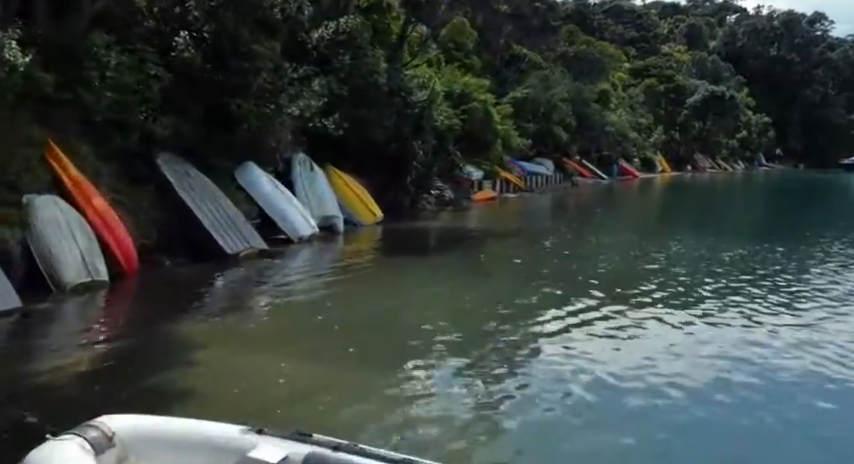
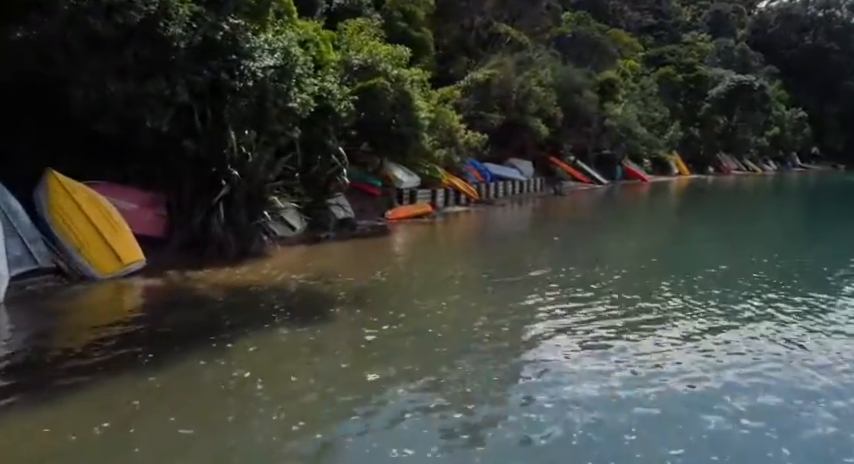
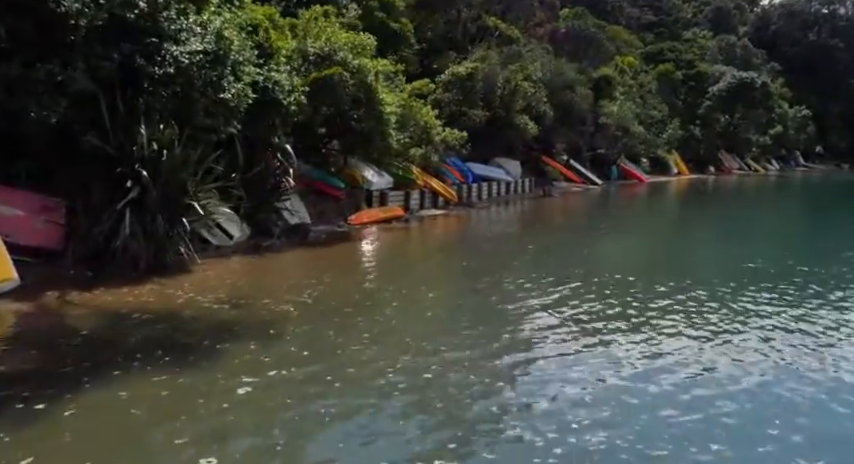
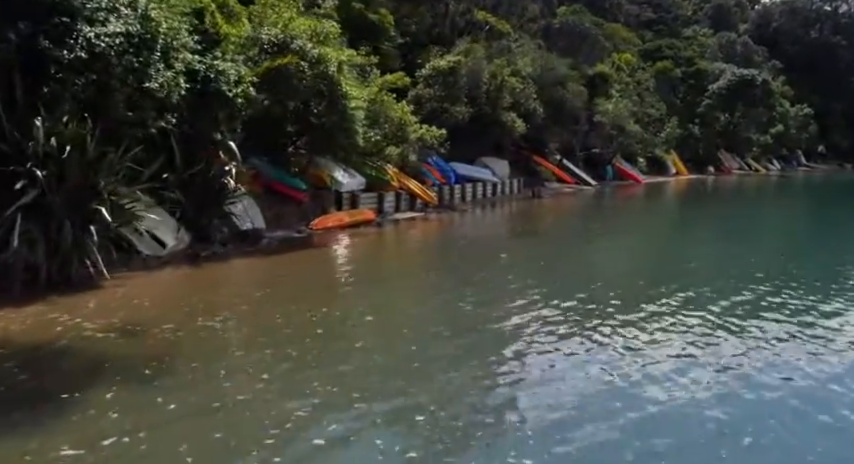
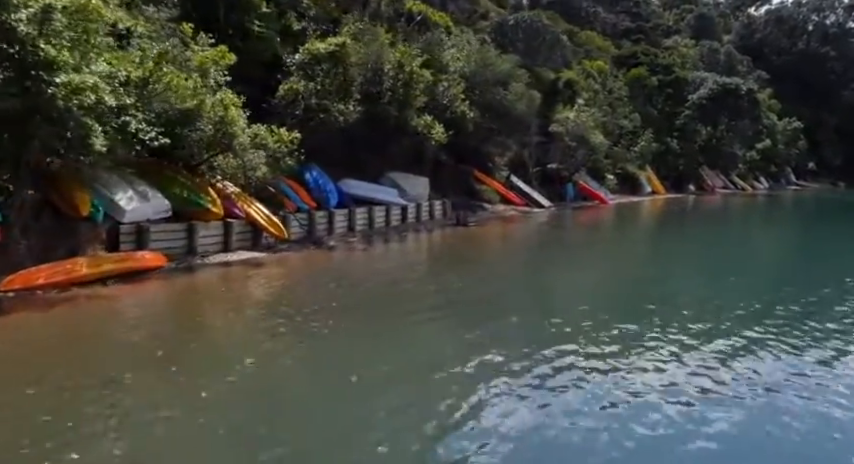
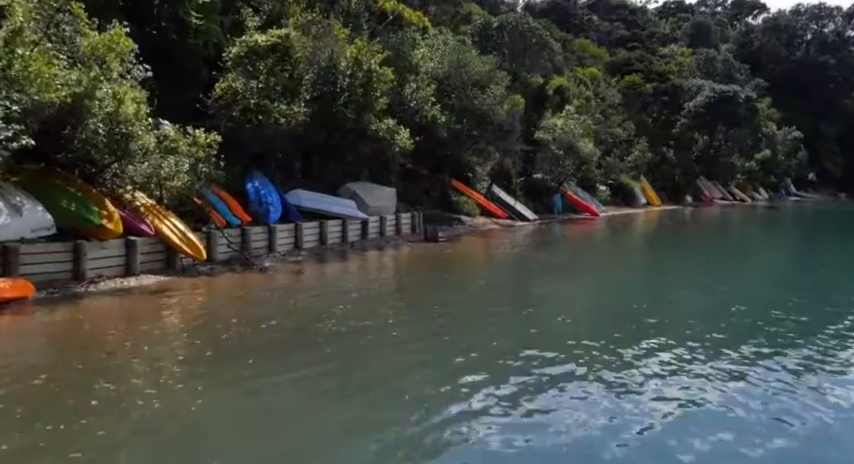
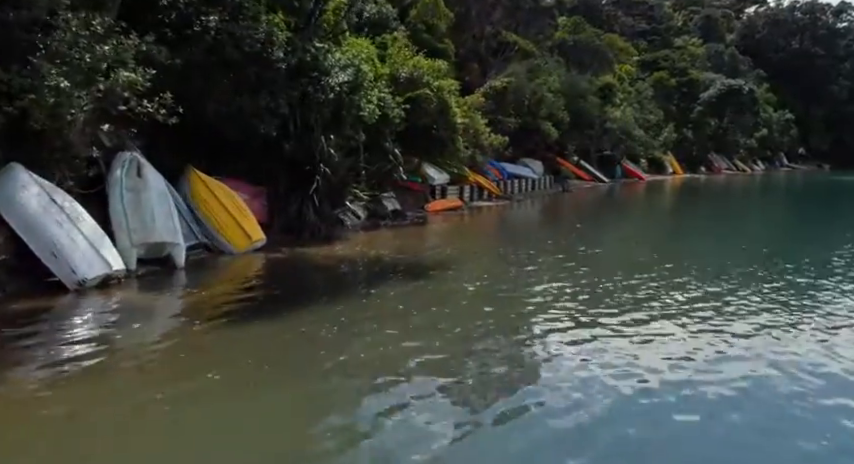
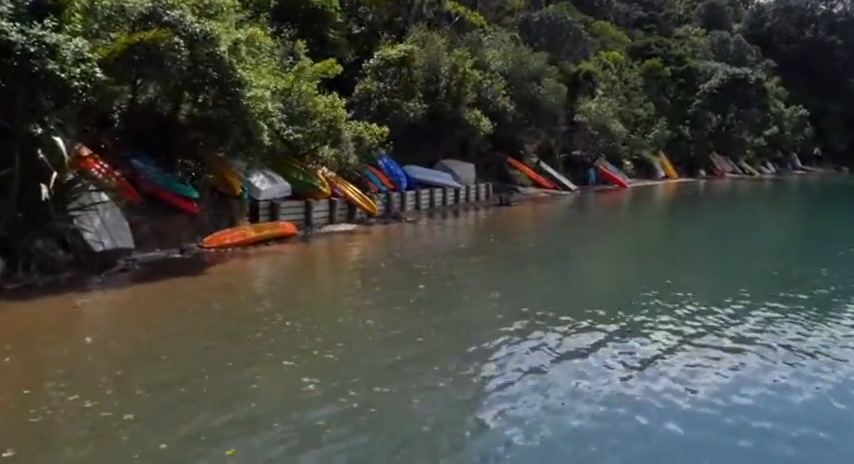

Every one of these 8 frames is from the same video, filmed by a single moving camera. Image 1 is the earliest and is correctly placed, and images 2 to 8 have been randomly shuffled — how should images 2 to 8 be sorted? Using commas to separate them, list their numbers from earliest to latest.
7, 2, 3, 4, 8, 5, 6
